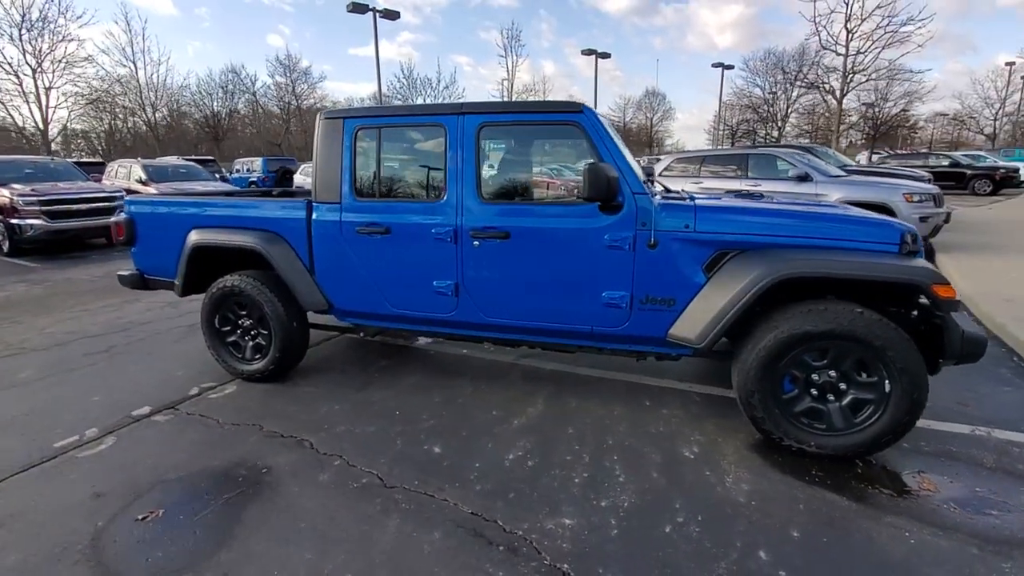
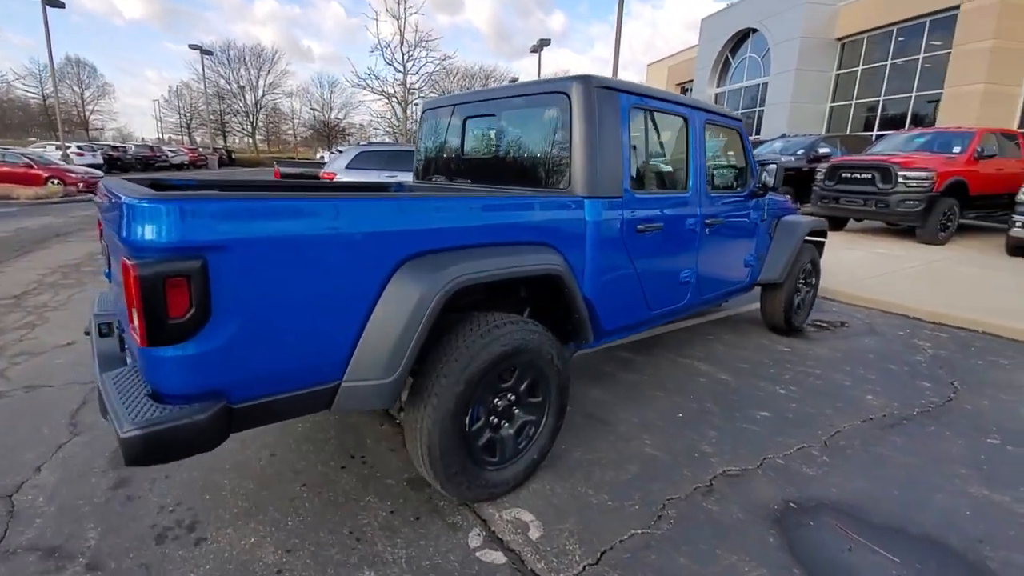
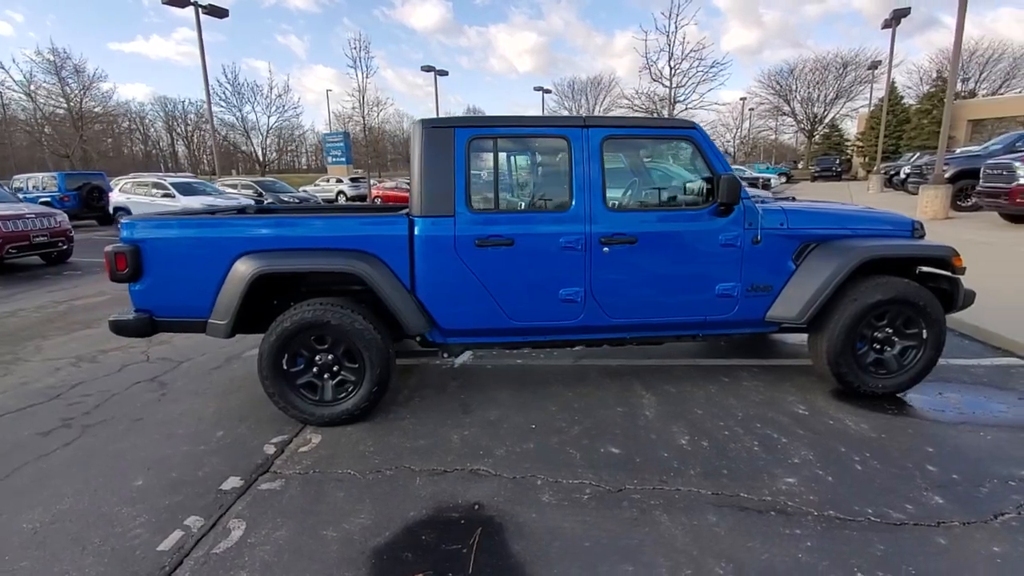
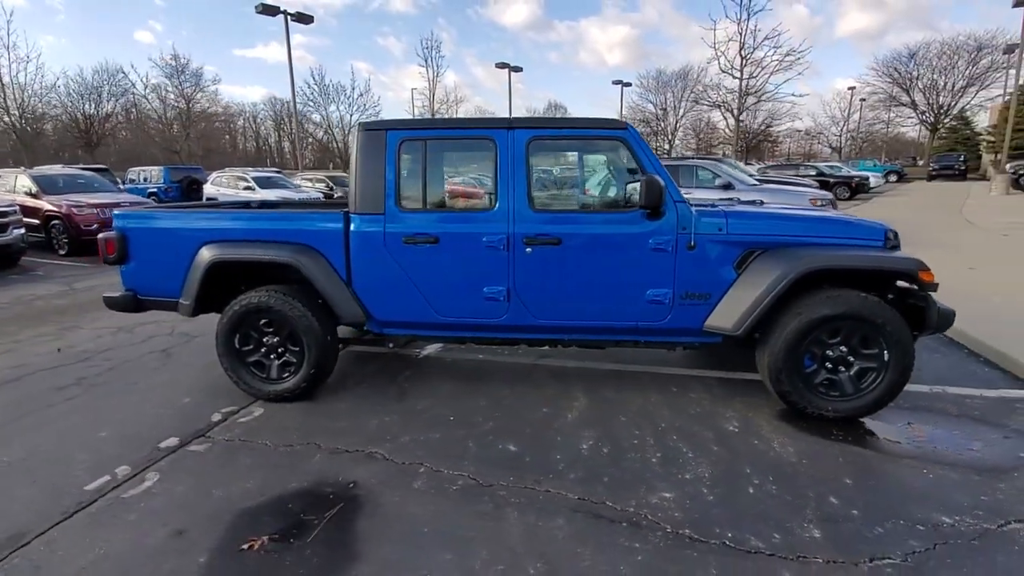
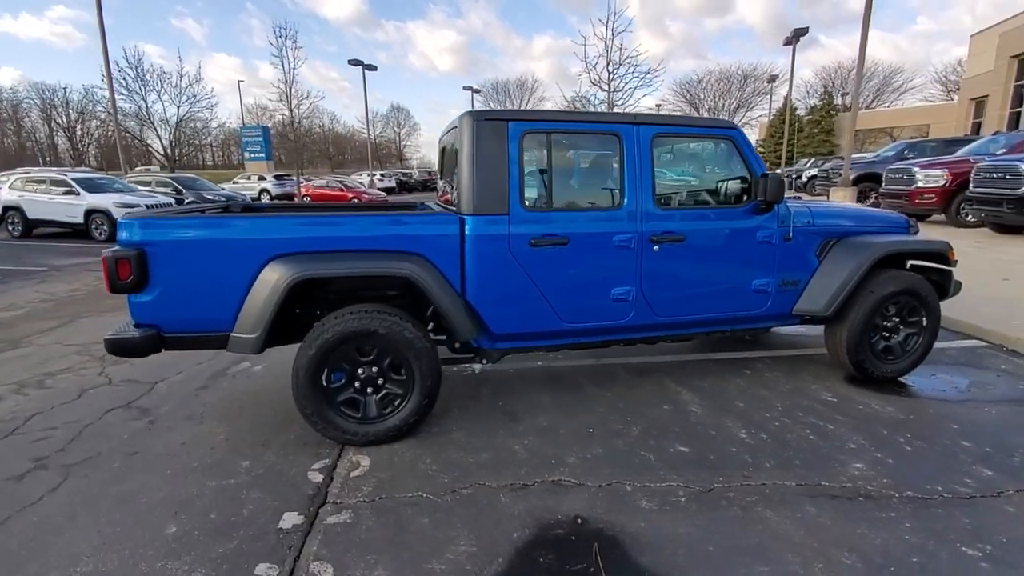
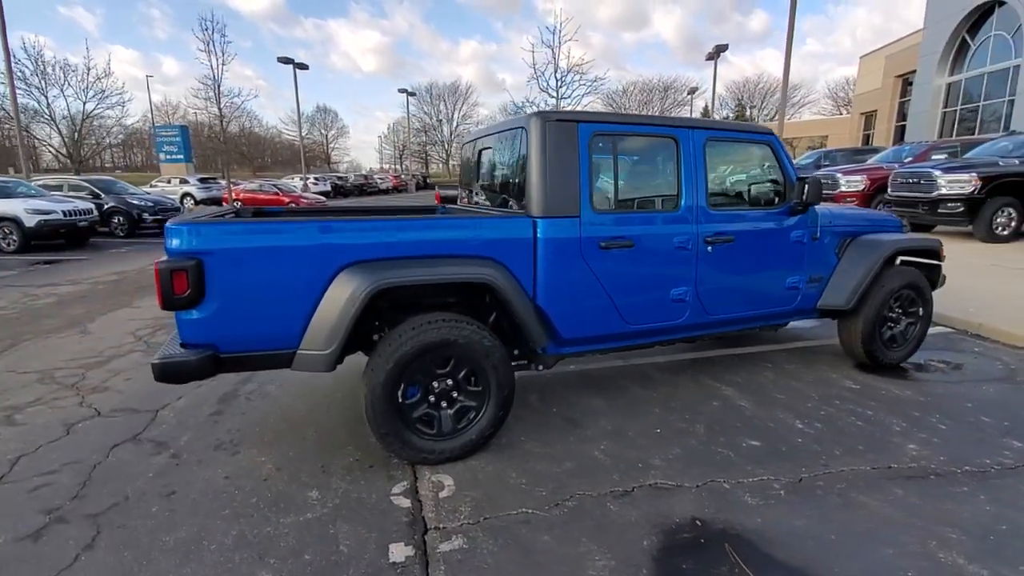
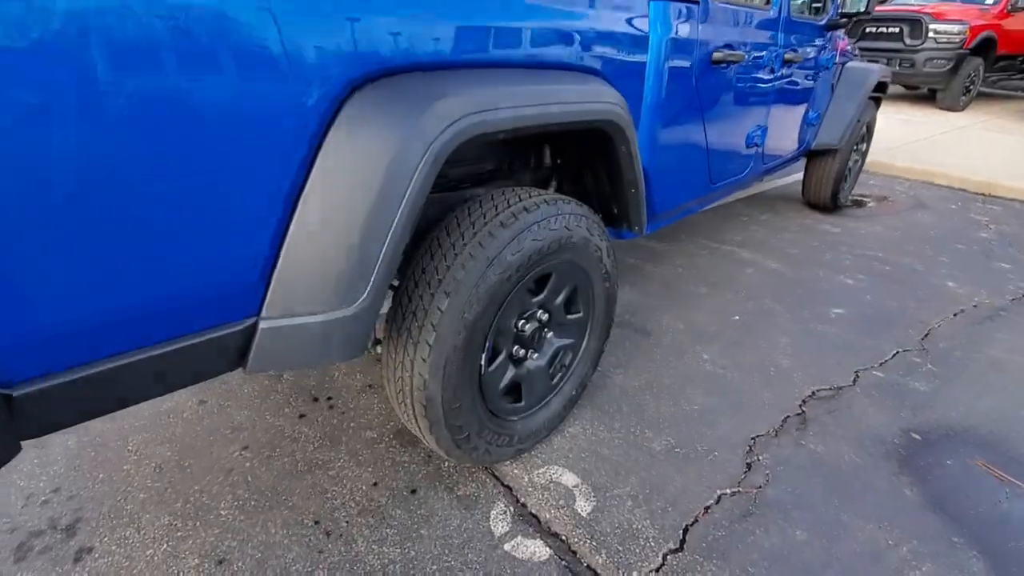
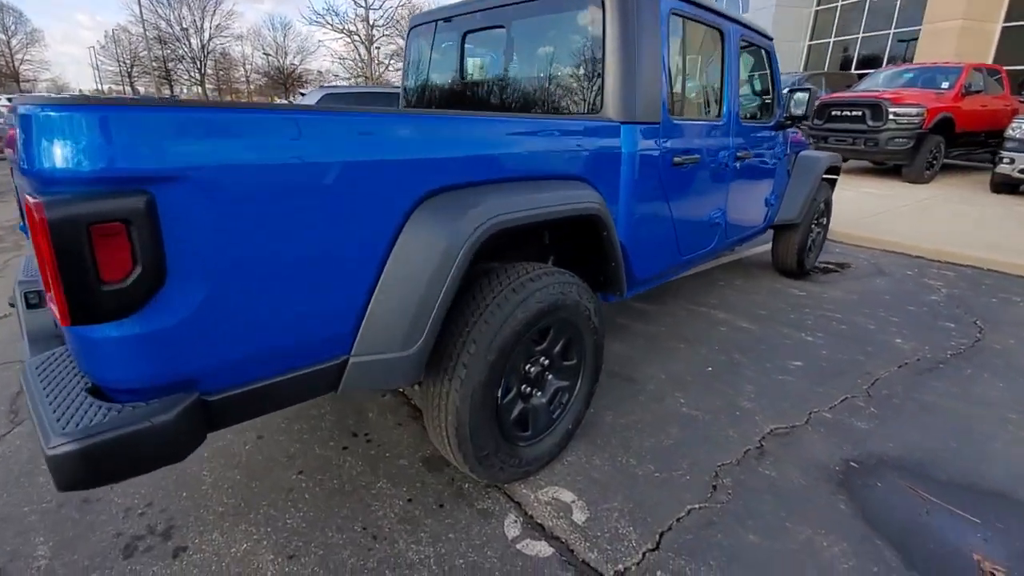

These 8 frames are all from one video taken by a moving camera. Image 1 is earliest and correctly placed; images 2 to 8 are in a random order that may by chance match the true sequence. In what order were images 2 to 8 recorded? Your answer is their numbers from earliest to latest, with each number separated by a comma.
4, 3, 5, 6, 2, 8, 7
